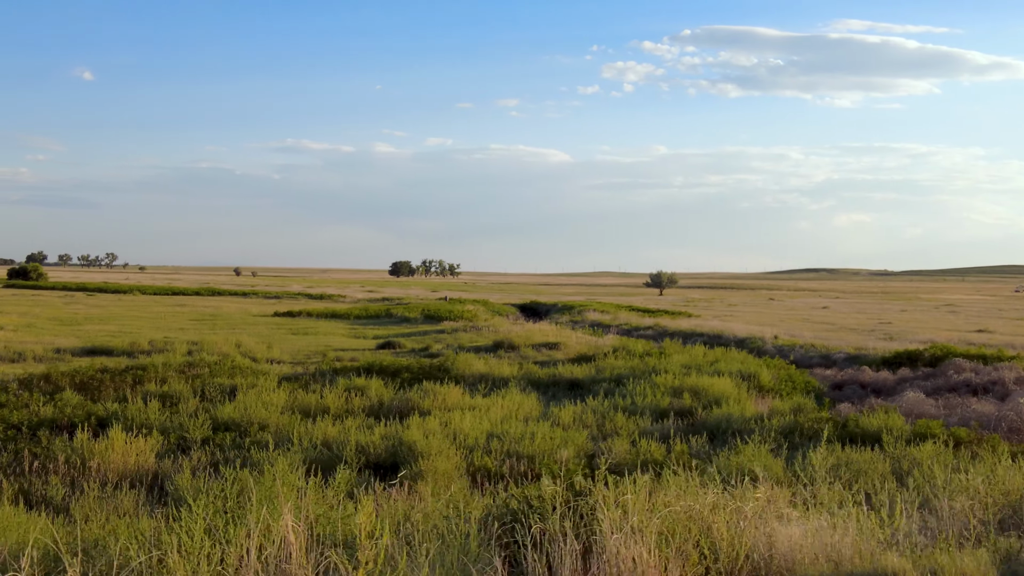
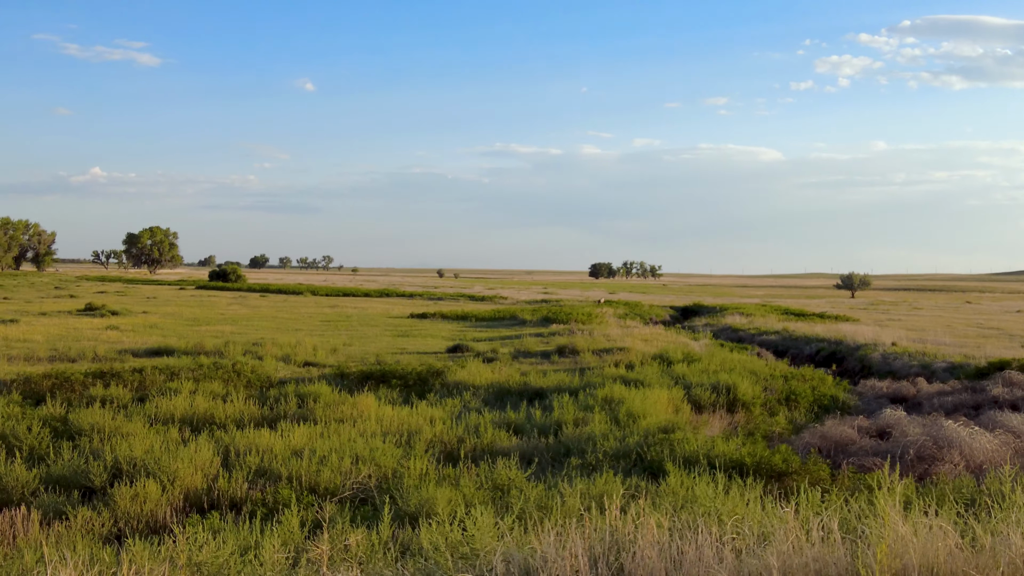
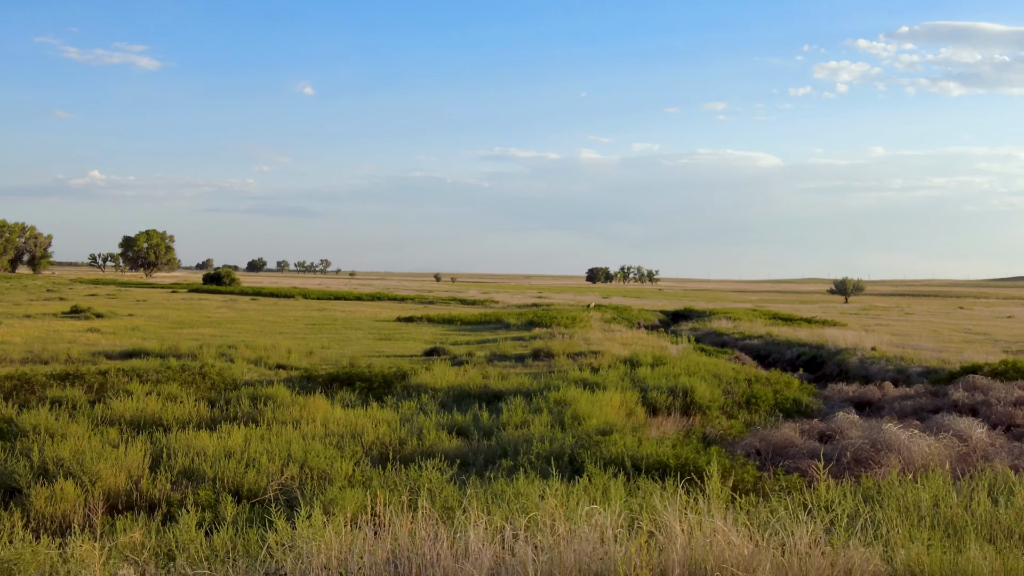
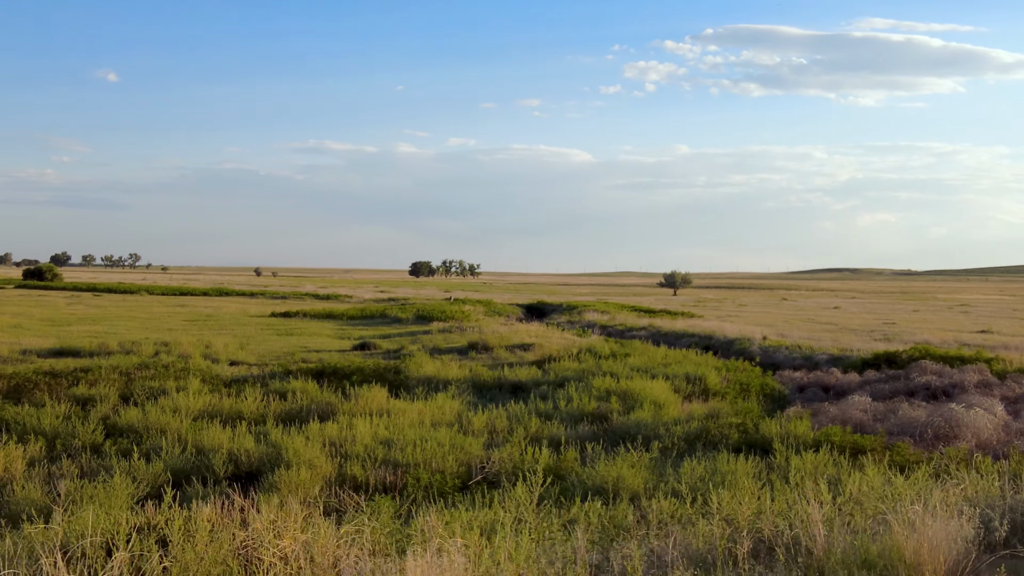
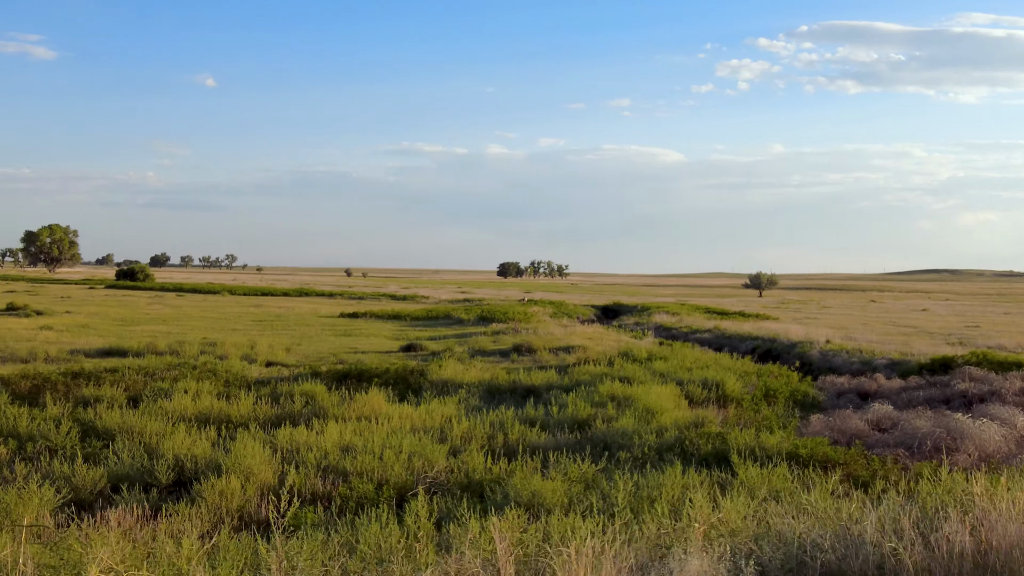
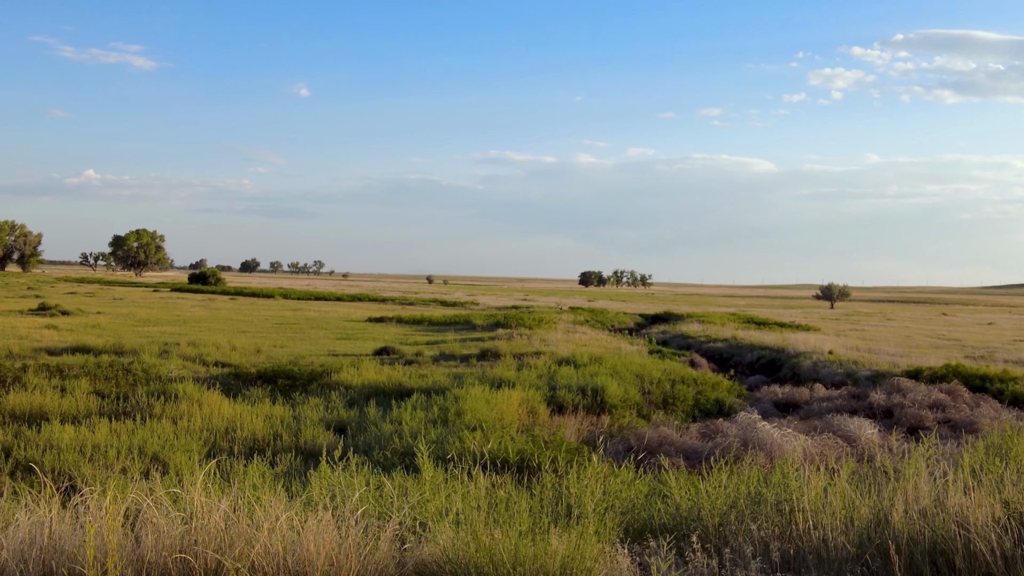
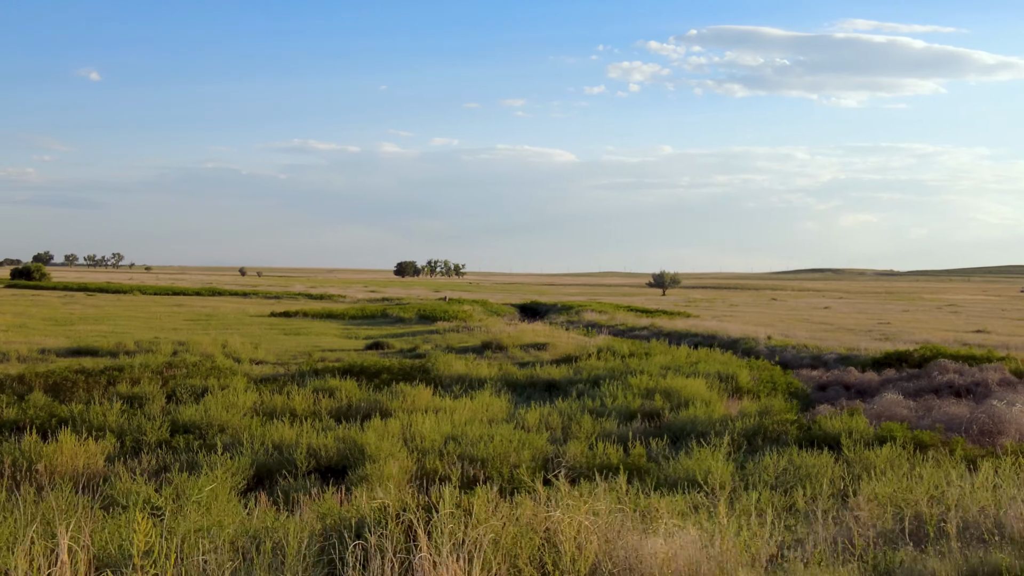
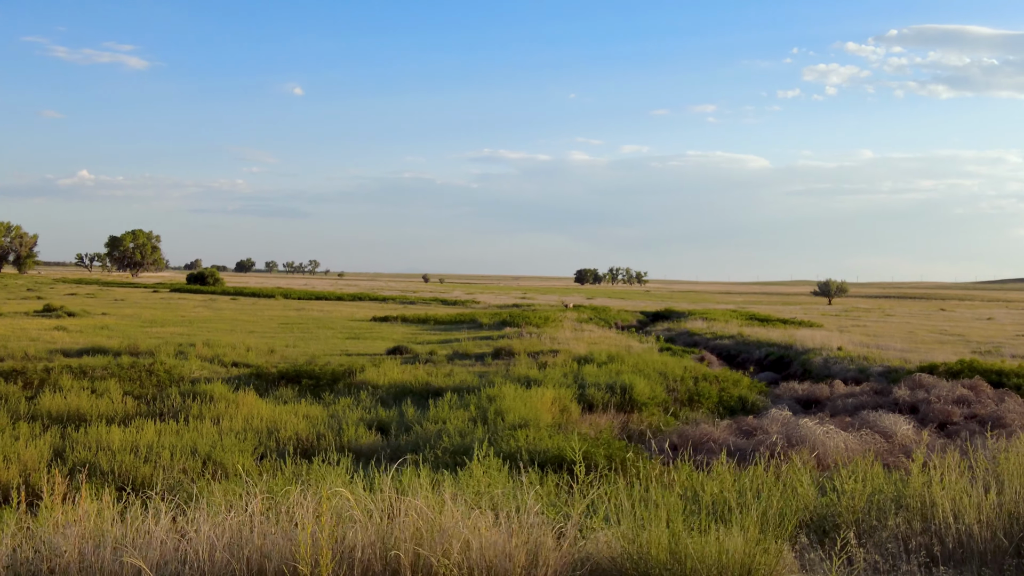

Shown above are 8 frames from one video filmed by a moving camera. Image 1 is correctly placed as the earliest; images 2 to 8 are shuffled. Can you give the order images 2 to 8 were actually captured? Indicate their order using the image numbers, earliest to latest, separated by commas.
7, 4, 5, 2, 3, 8, 6
